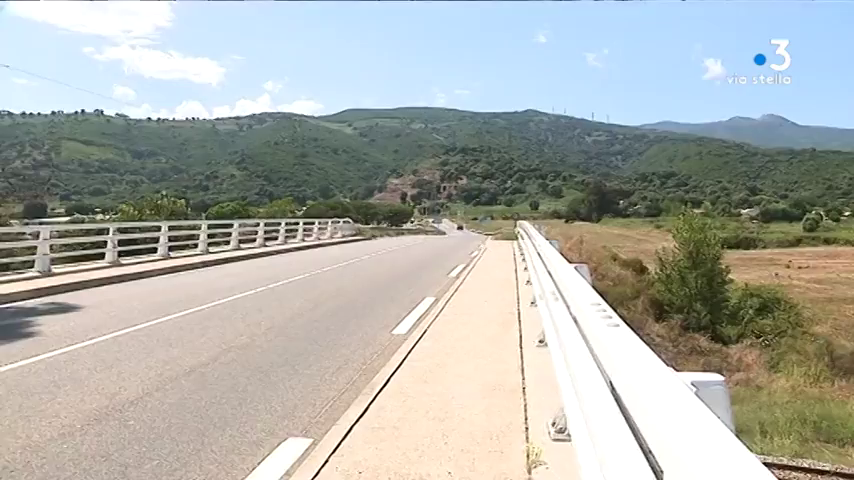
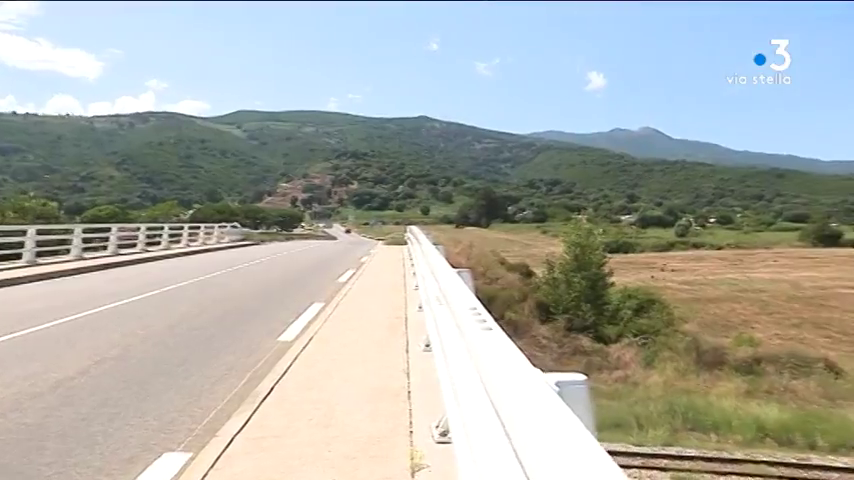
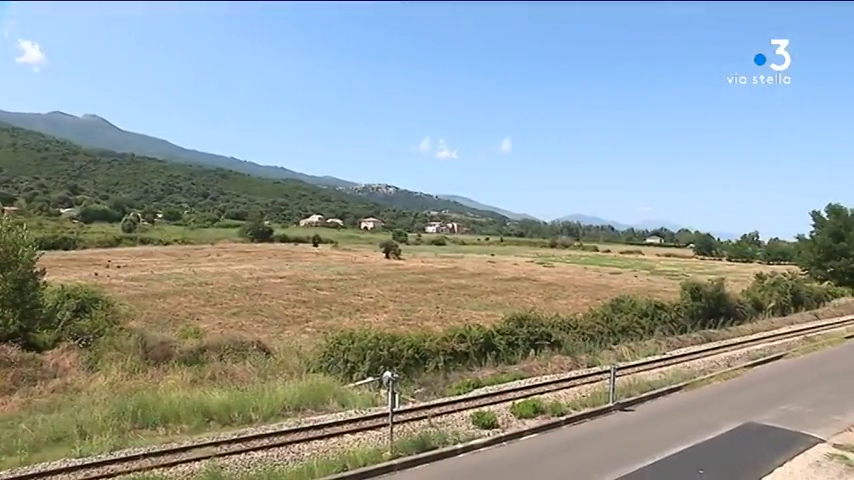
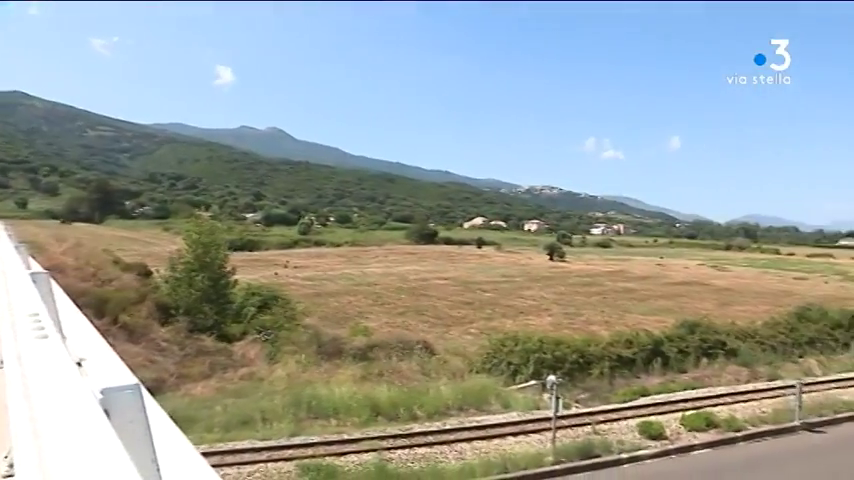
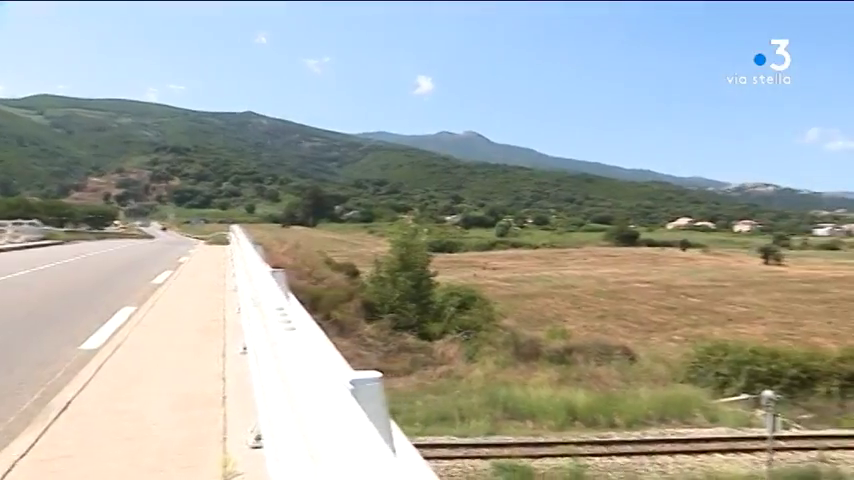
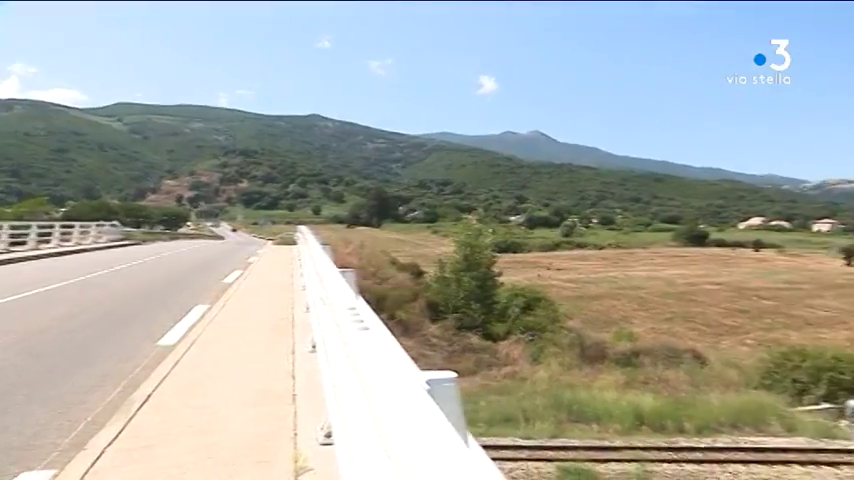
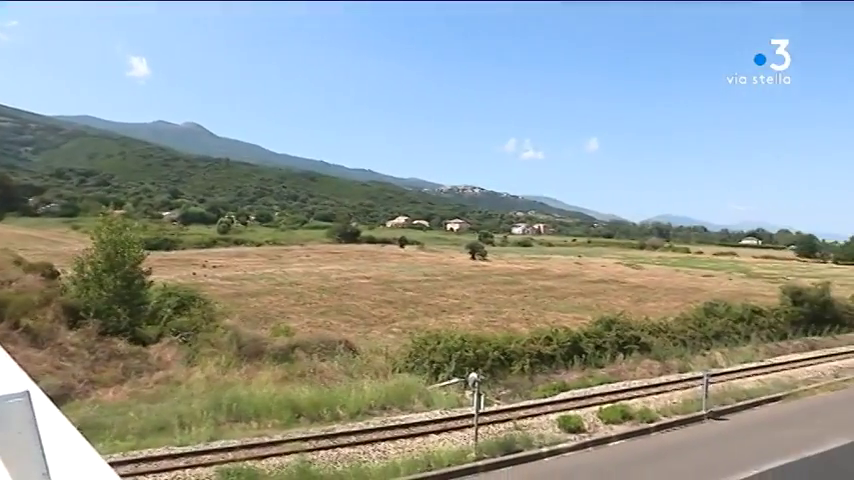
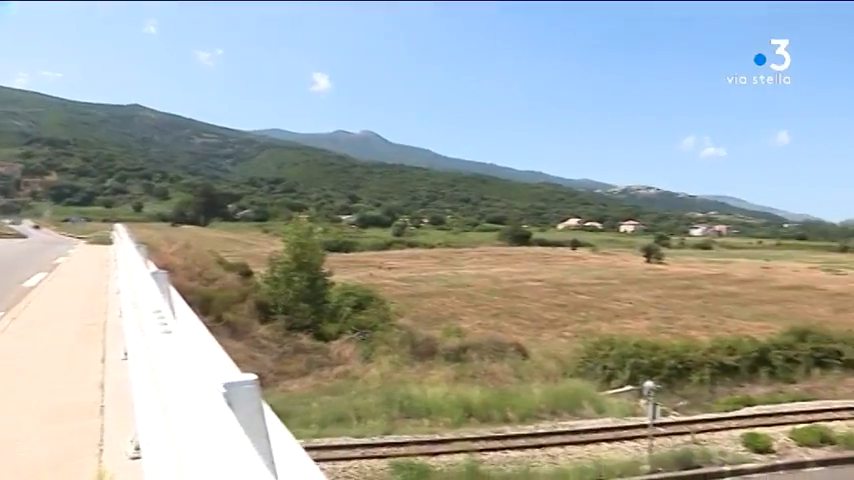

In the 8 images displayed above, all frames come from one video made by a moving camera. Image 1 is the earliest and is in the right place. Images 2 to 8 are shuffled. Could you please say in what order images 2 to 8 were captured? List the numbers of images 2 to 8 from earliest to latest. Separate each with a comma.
2, 6, 5, 8, 4, 7, 3
